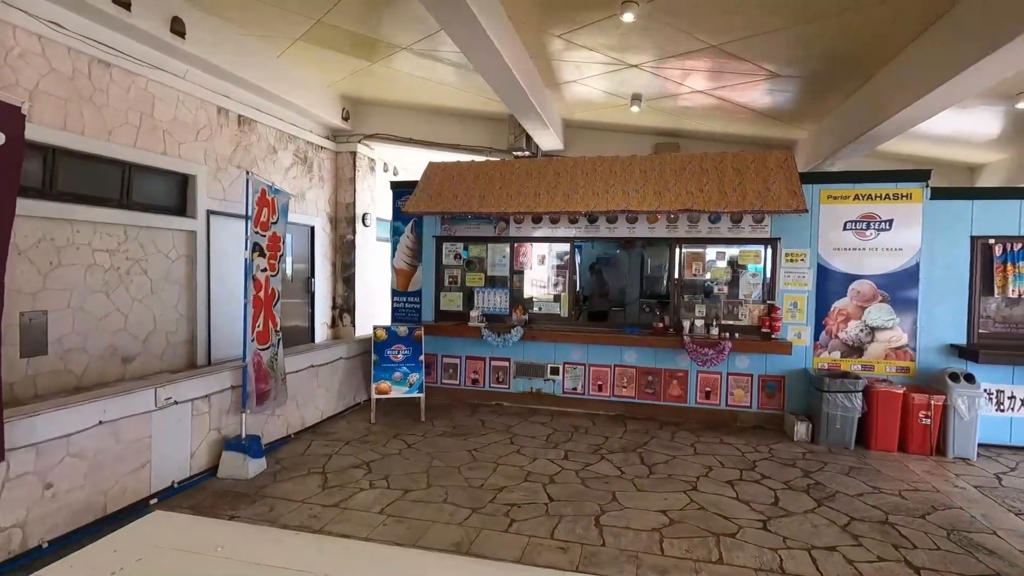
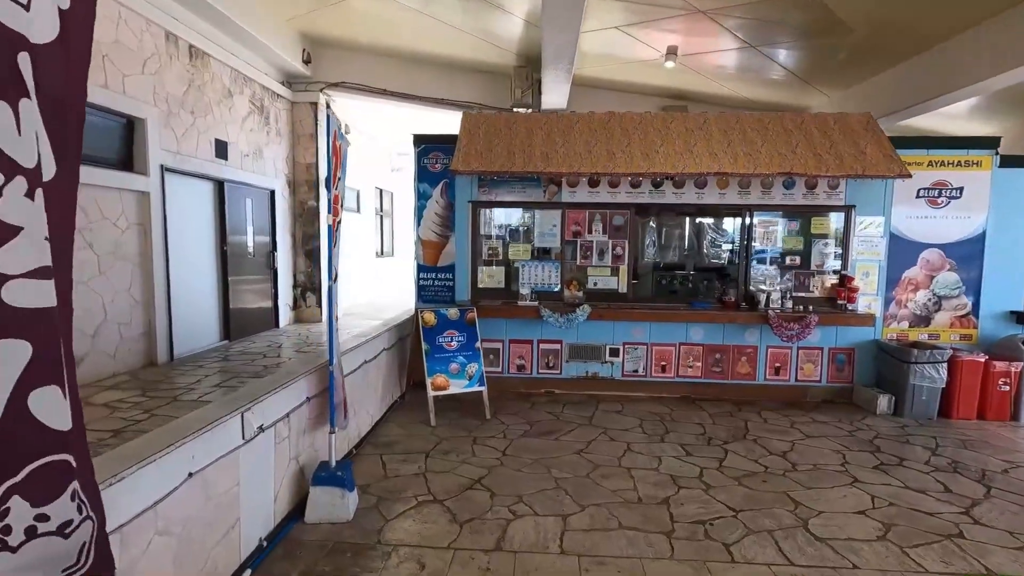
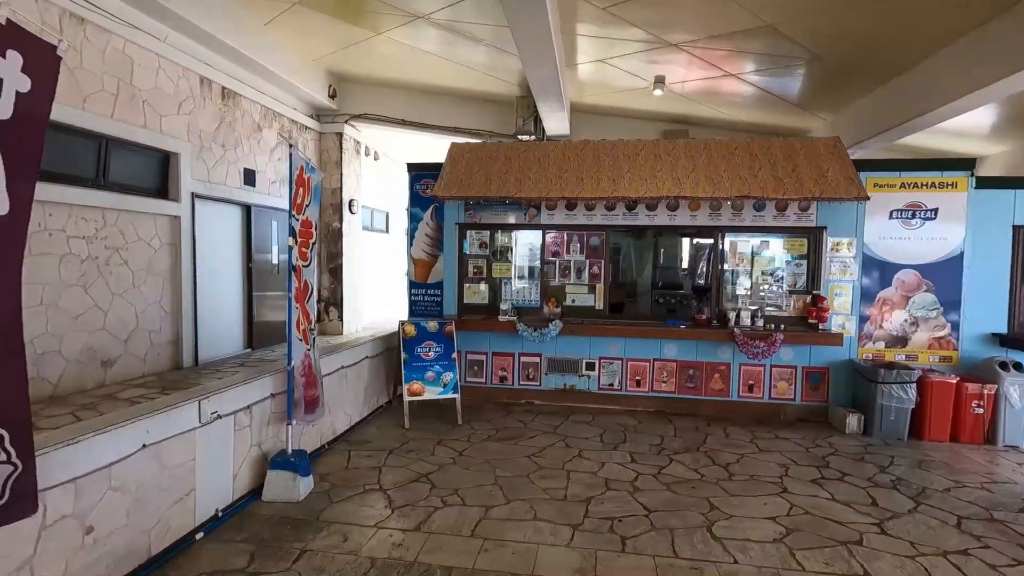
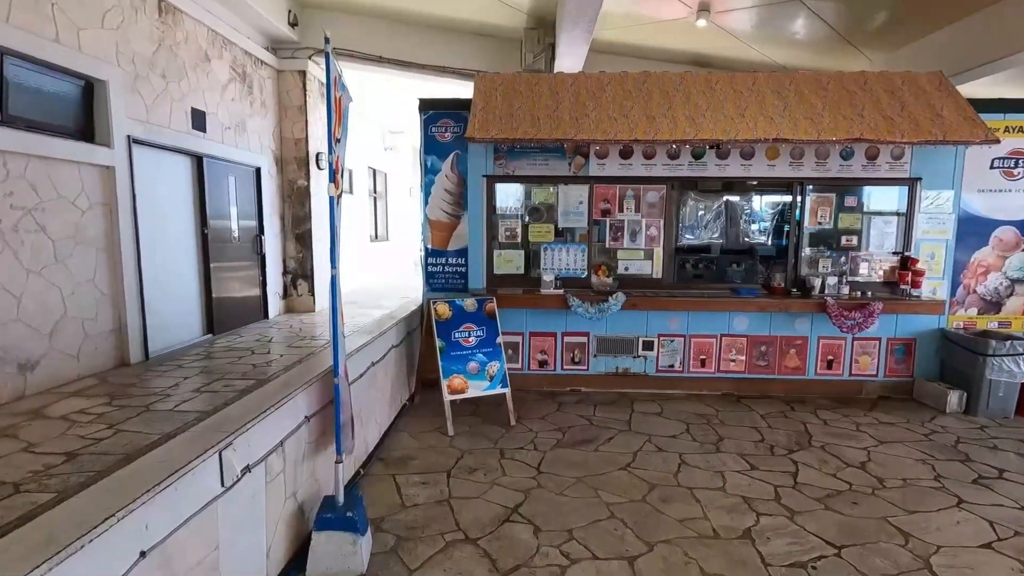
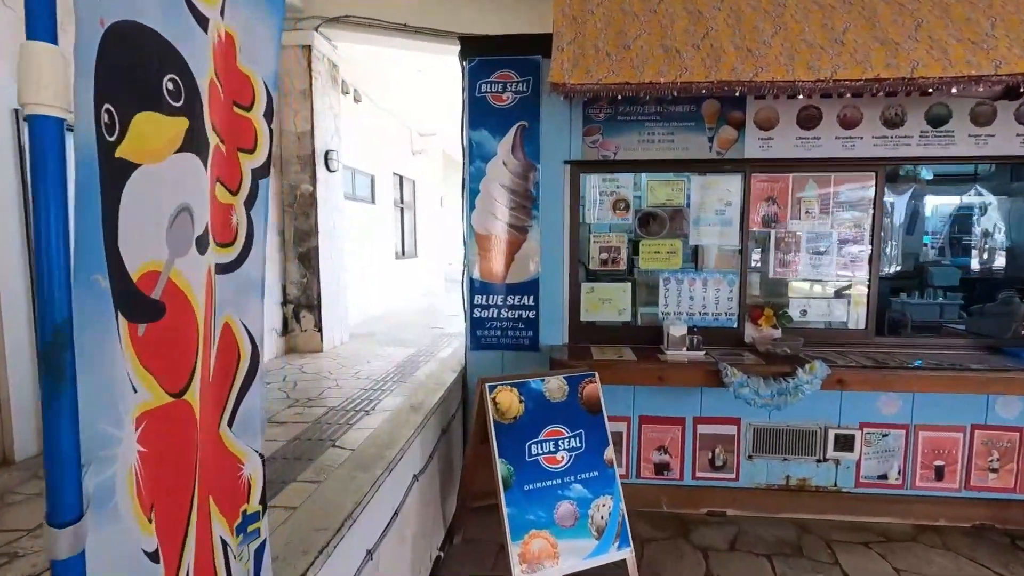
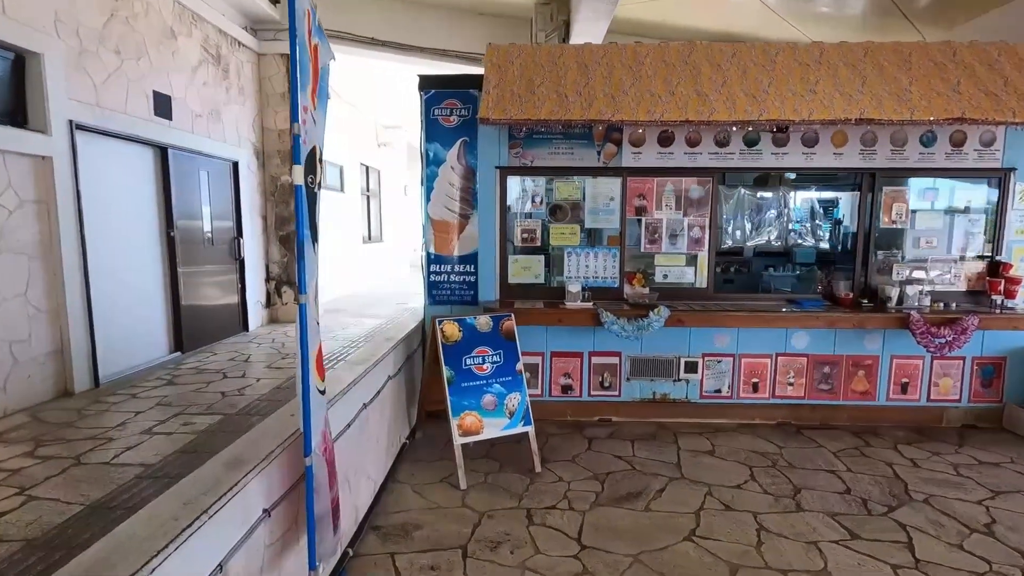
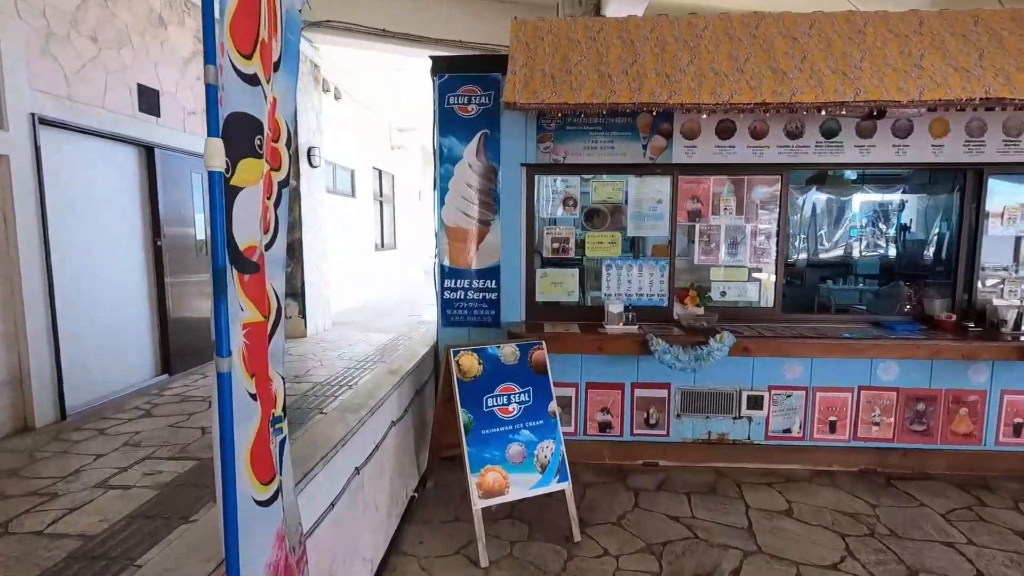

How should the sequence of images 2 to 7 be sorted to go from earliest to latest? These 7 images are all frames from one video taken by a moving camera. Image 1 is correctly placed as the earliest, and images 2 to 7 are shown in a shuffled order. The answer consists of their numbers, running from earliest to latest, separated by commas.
3, 2, 4, 6, 7, 5
